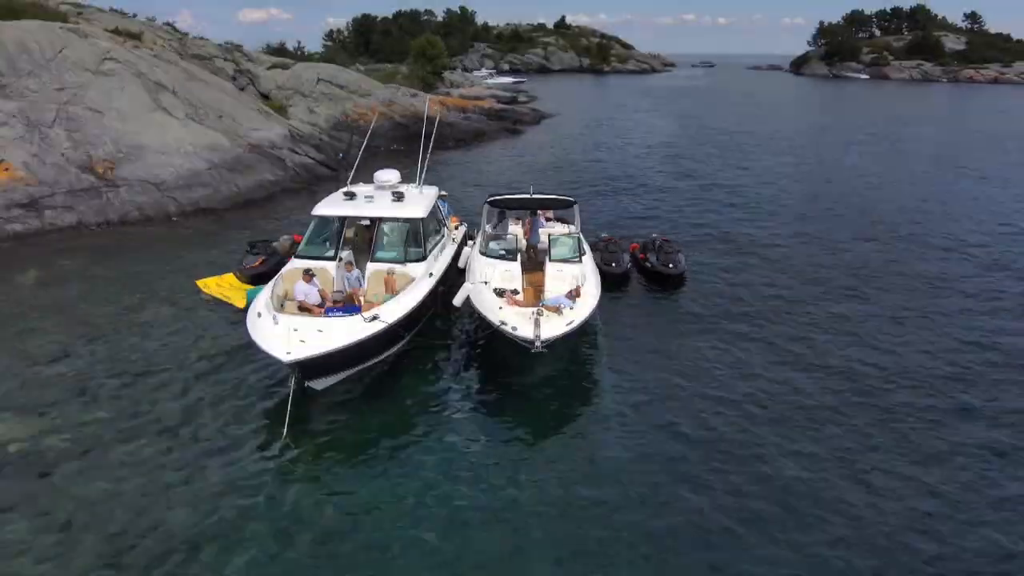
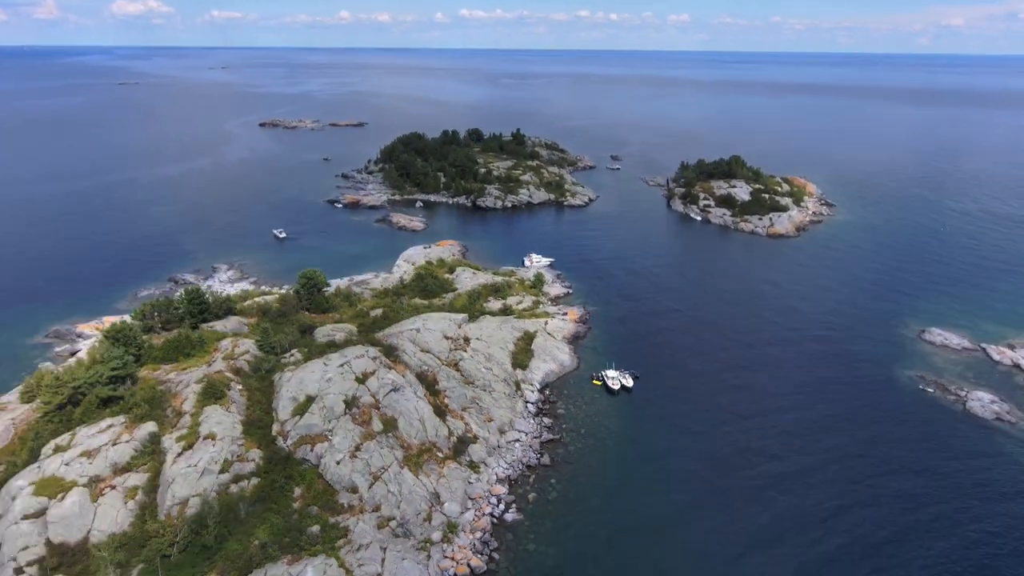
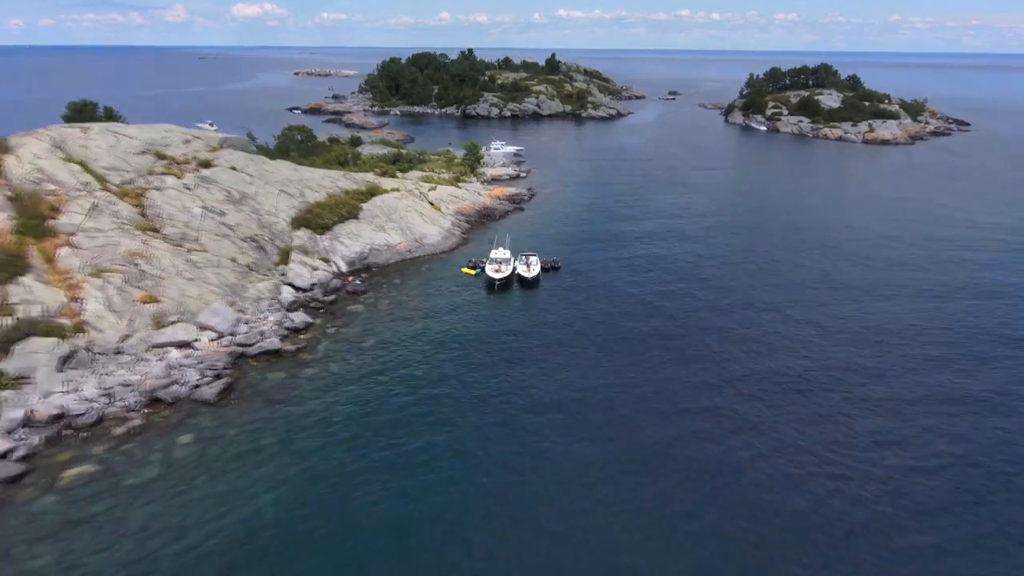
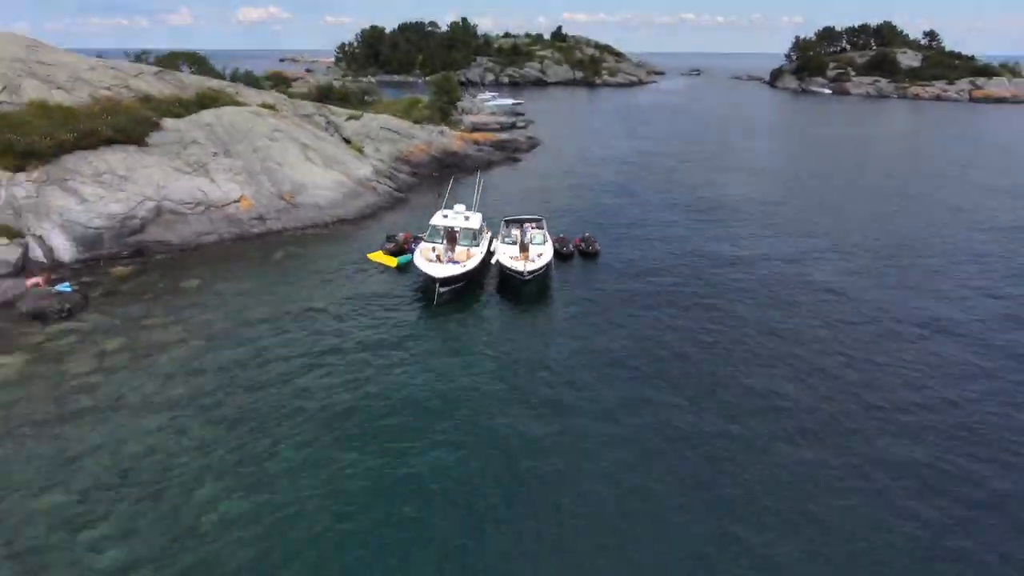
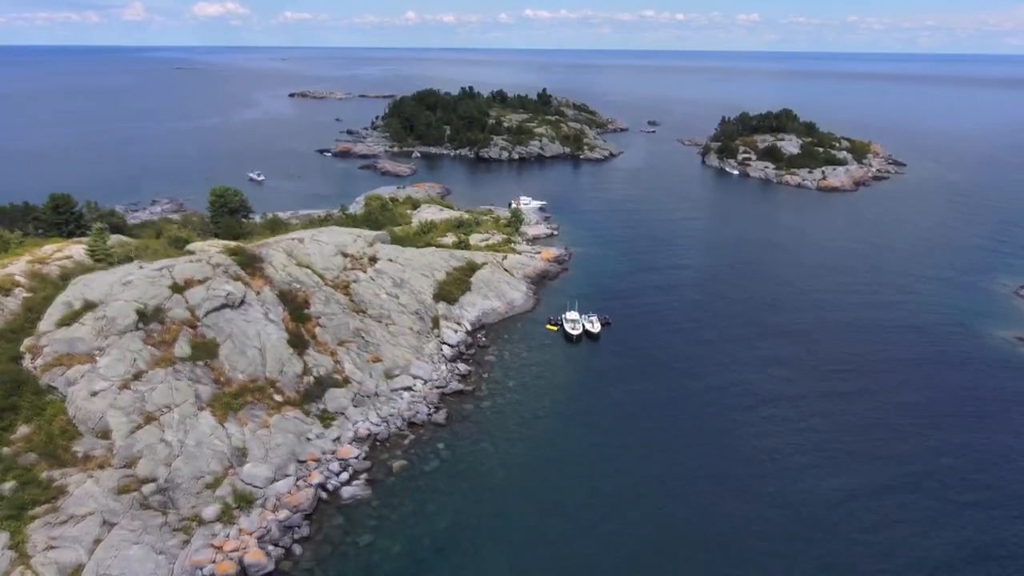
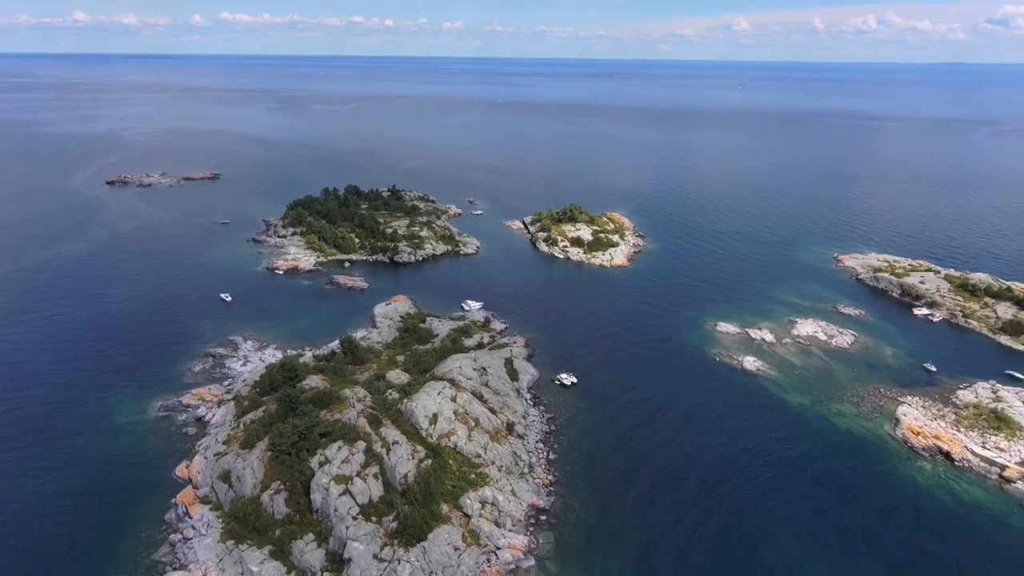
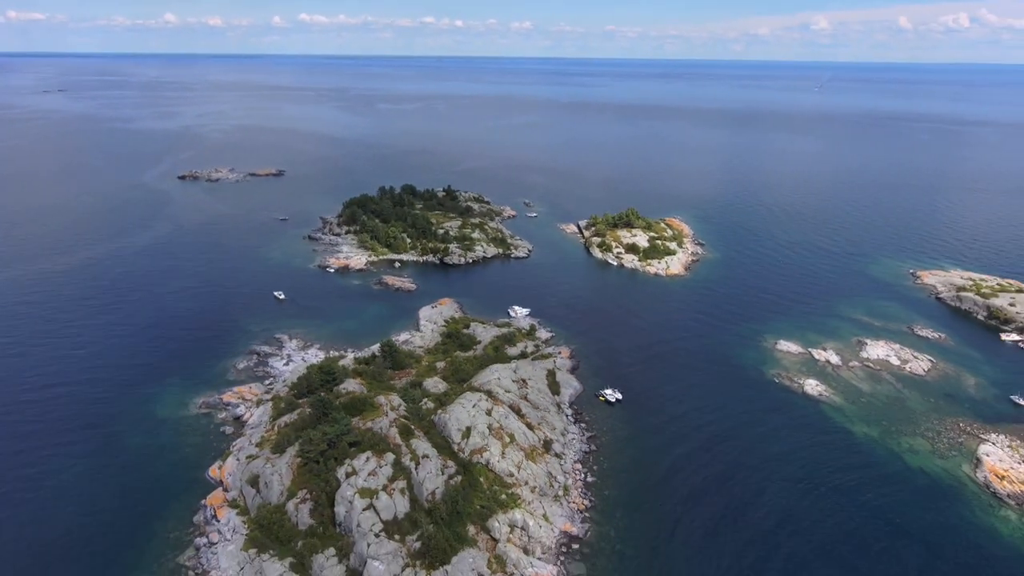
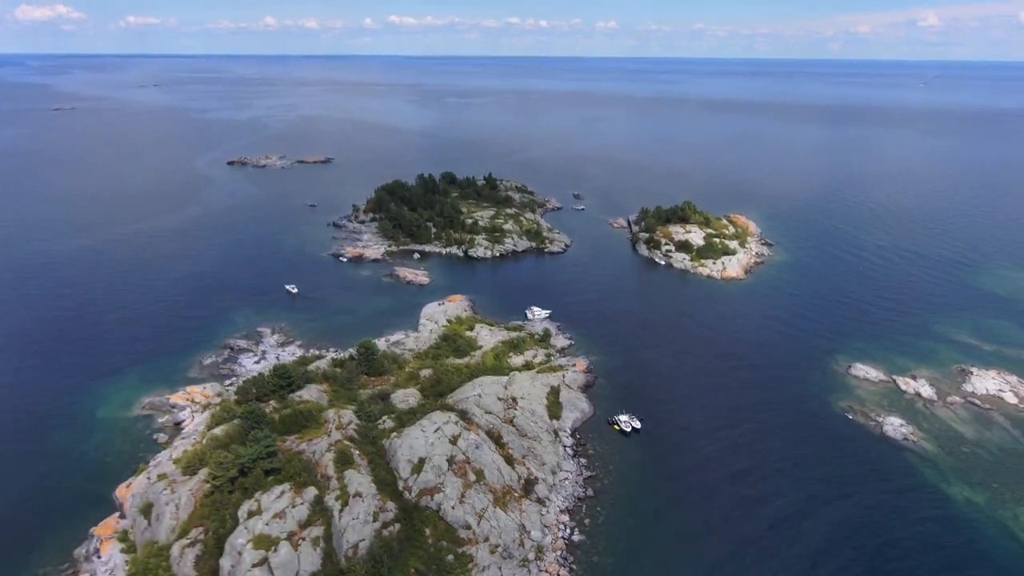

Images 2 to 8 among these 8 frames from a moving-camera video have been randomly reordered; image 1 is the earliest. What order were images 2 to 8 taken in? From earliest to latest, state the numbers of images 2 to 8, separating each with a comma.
4, 3, 5, 2, 8, 7, 6
